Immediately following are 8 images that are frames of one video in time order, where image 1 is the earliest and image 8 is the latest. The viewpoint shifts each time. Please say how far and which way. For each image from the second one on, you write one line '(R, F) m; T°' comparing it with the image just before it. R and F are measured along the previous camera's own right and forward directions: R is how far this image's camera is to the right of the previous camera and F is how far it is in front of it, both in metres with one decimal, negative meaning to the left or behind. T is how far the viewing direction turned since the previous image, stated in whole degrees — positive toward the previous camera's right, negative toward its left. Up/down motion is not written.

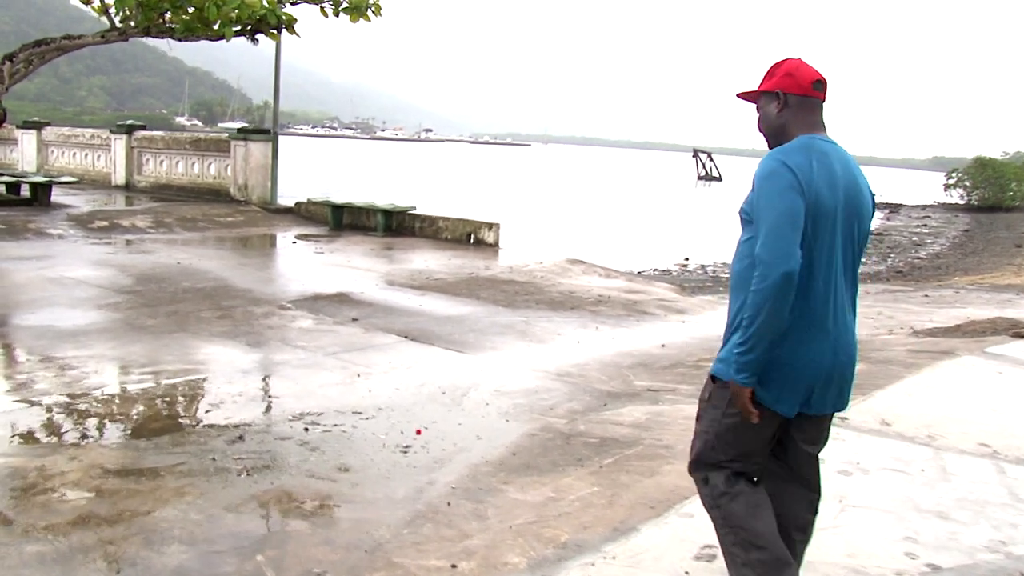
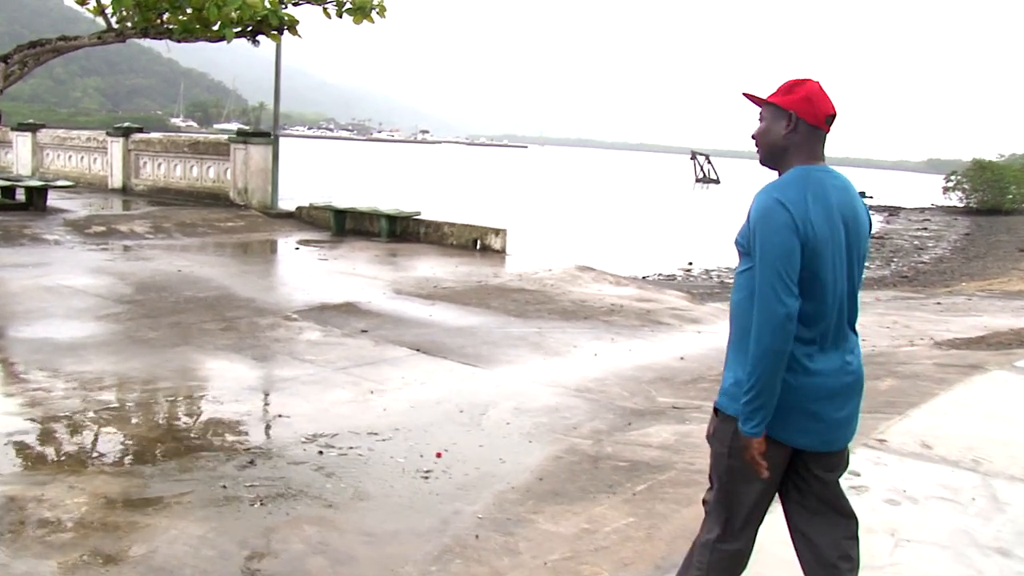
(-0.1, +0.3) m; 0°
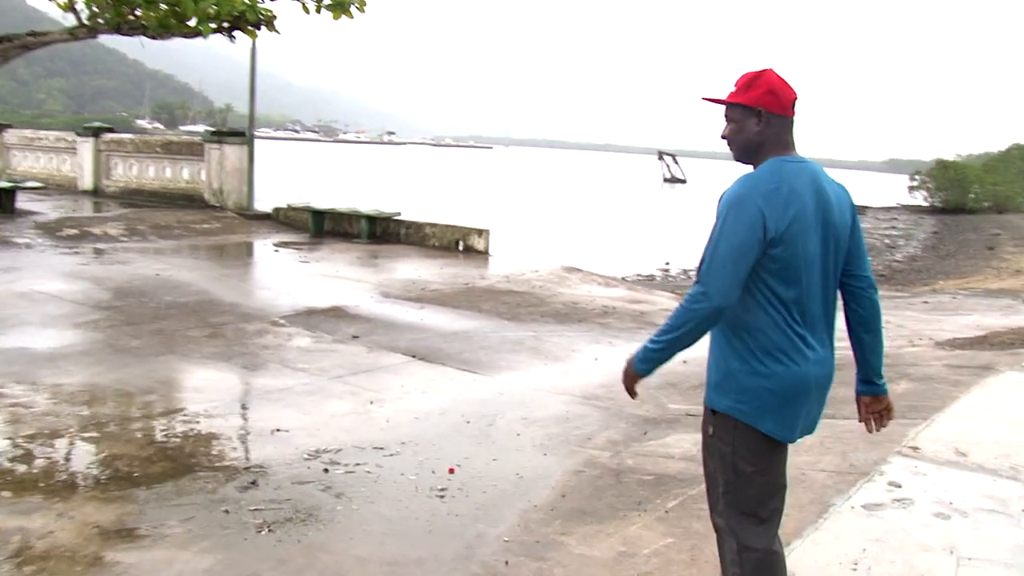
(-0.2, +0.3) m; +2°
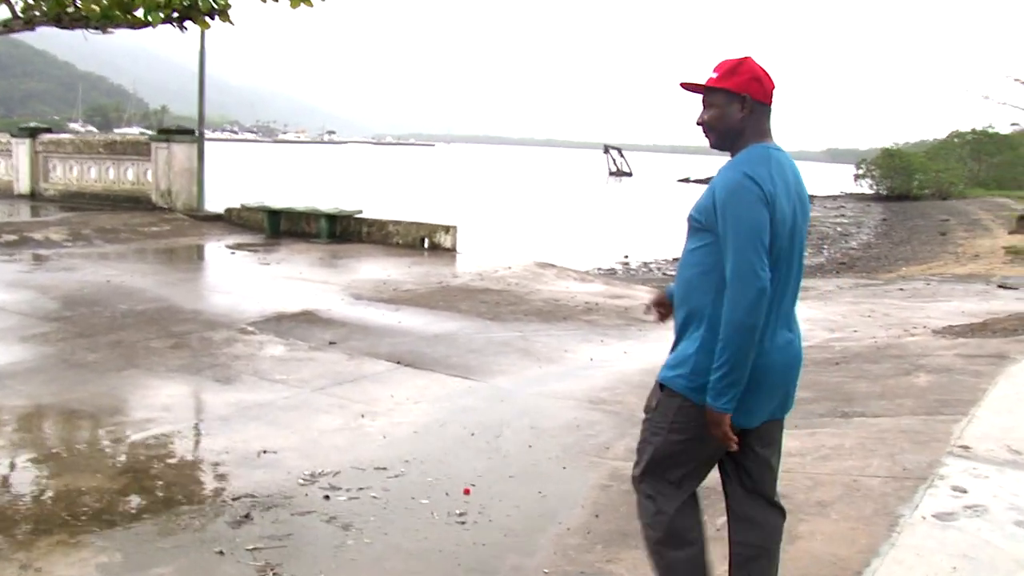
(-0.3, +0.5) m; +3°
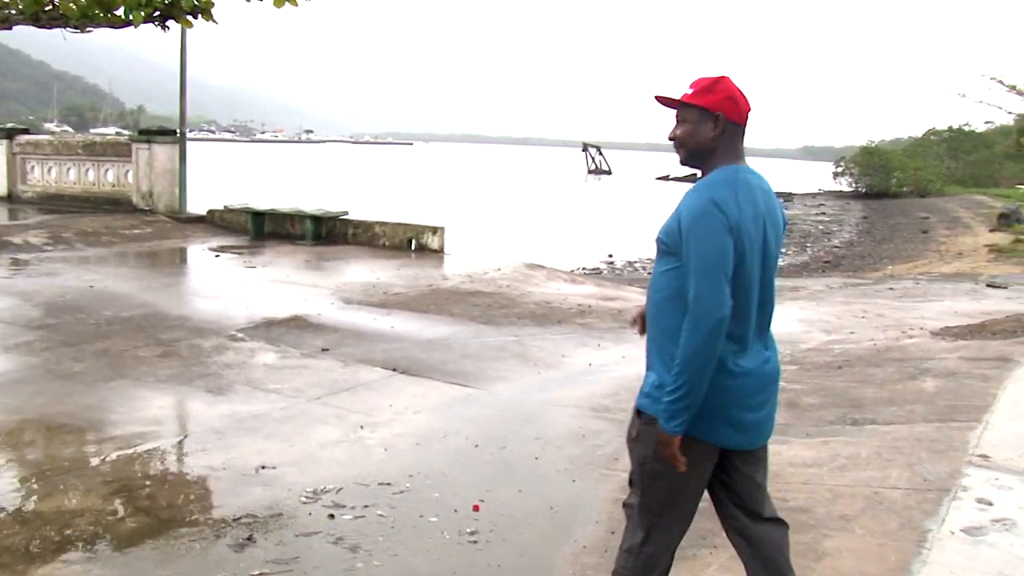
(-0.1, +0.2) m; +1°
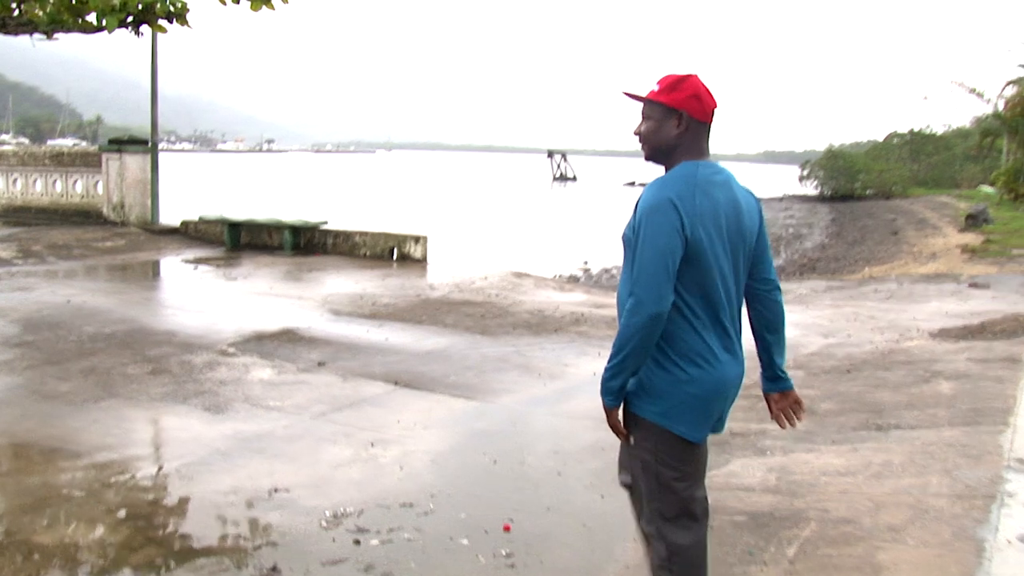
(-0.2, +0.2) m; +2°
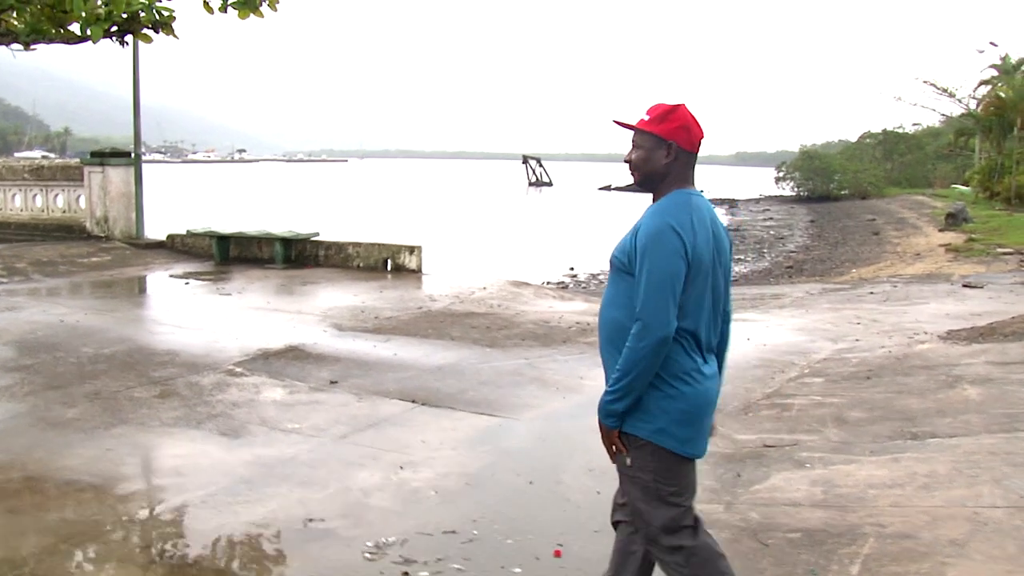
(-0.2, +0.2) m; +1°
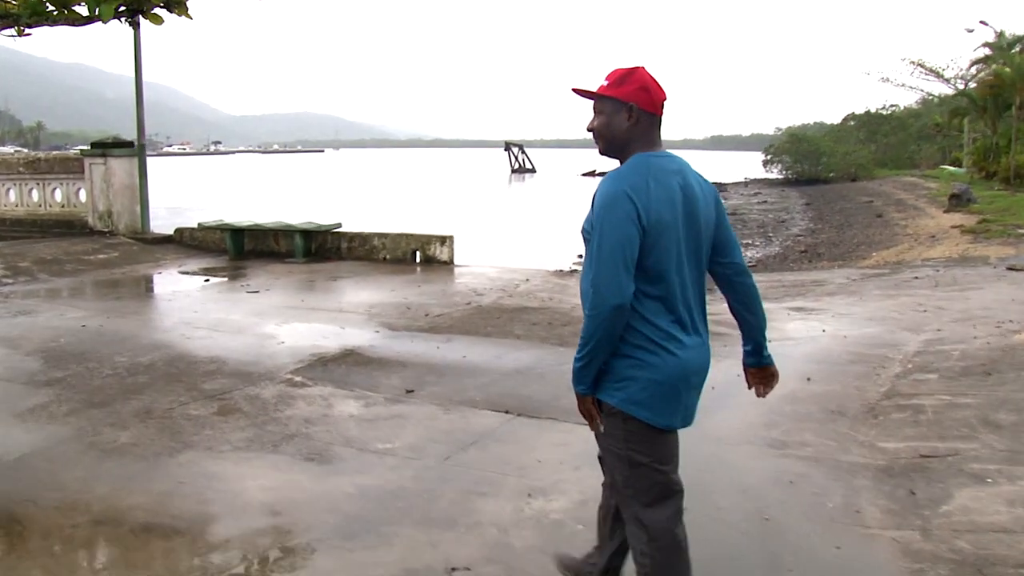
(-0.6, +0.7) m; +2°
